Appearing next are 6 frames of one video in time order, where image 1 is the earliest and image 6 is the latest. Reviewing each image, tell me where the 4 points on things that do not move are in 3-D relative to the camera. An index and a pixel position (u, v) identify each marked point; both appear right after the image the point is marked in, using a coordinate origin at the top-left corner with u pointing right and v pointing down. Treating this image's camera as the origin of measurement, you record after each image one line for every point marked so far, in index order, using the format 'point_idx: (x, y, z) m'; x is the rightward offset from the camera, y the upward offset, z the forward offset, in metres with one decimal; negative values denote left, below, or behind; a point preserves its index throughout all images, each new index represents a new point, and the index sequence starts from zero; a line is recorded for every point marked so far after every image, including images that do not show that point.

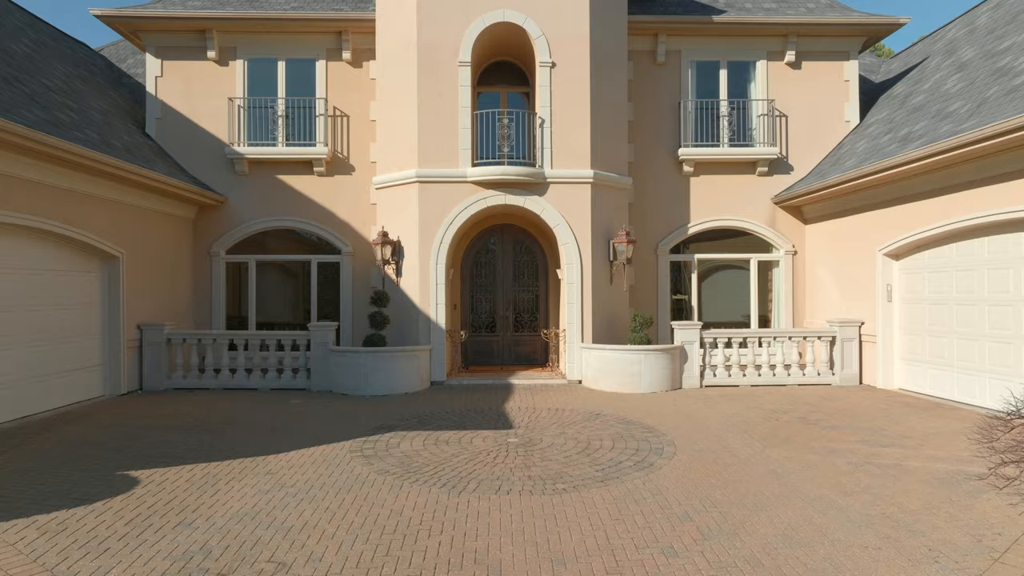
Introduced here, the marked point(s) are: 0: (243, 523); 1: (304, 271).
0: (-1.8, -1.6, +5.1) m
1: (-3.3, +0.3, +11.7) m
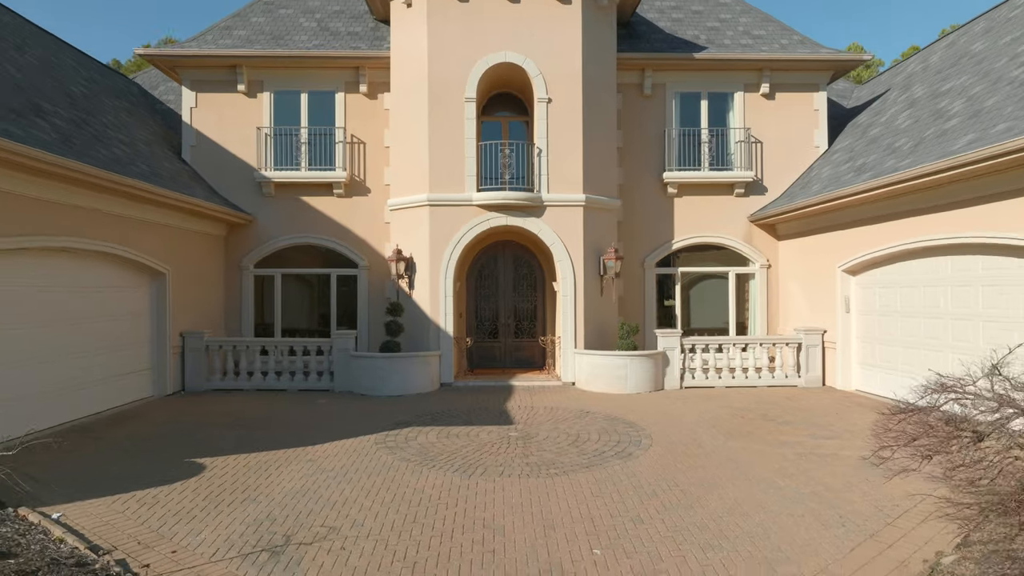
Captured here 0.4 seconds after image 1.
0: (-1.8, -1.8, +6.3) m
1: (-3.3, +0.1, +12.9) m
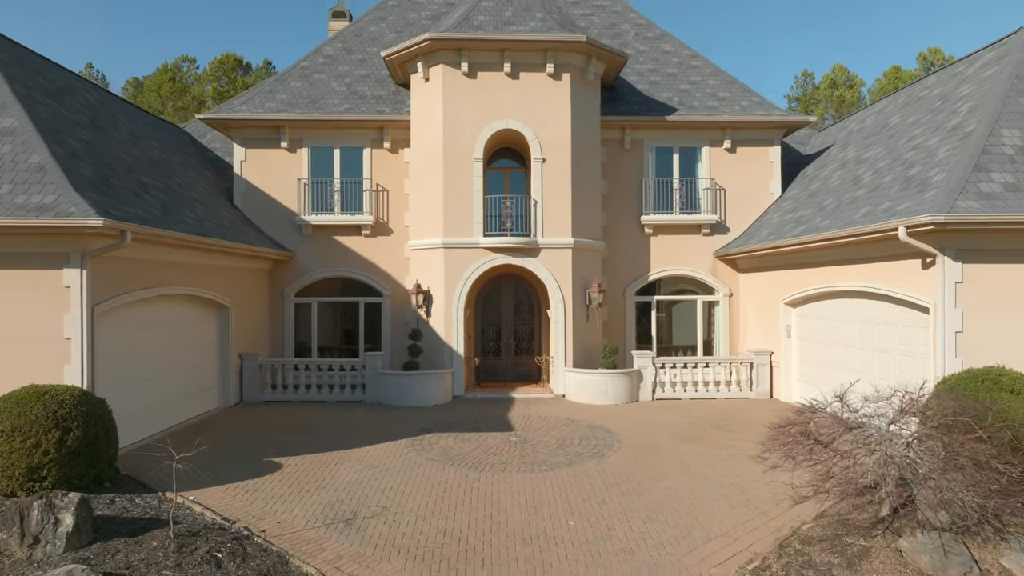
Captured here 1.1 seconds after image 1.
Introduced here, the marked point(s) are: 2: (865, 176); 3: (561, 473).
0: (-1.8, -2.3, +8.6) m
1: (-3.2, -0.4, +15.3) m
2: (+5.5, +1.7, +11.6) m
3: (+0.6, -2.2, +9.1) m
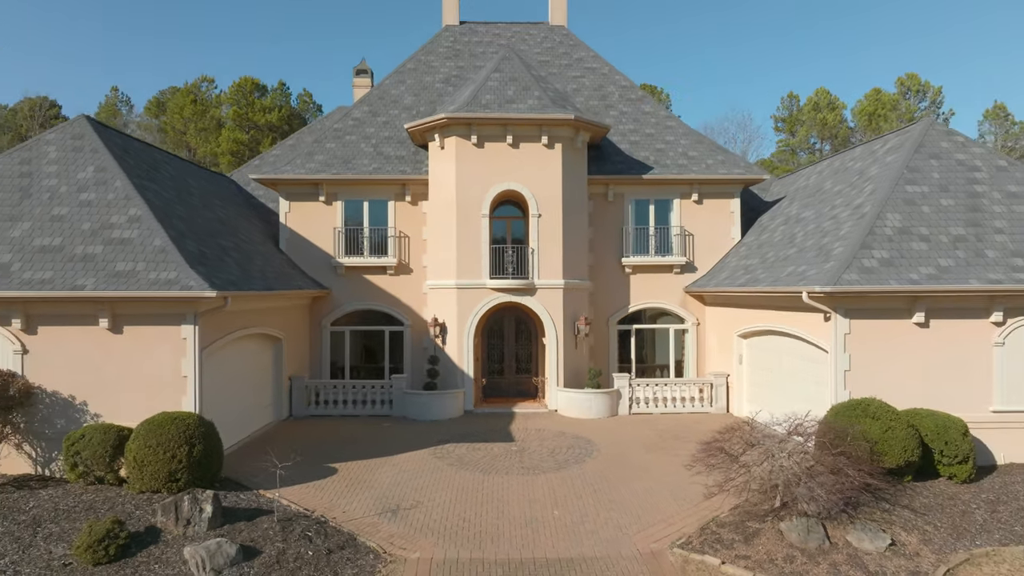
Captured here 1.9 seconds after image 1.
0: (-1.8, -3.0, +11.4) m
1: (-3.2, -1.1, +18.1) m
2: (+5.5, +1.0, +14.4) m
3: (+0.6, -3.0, +11.9) m
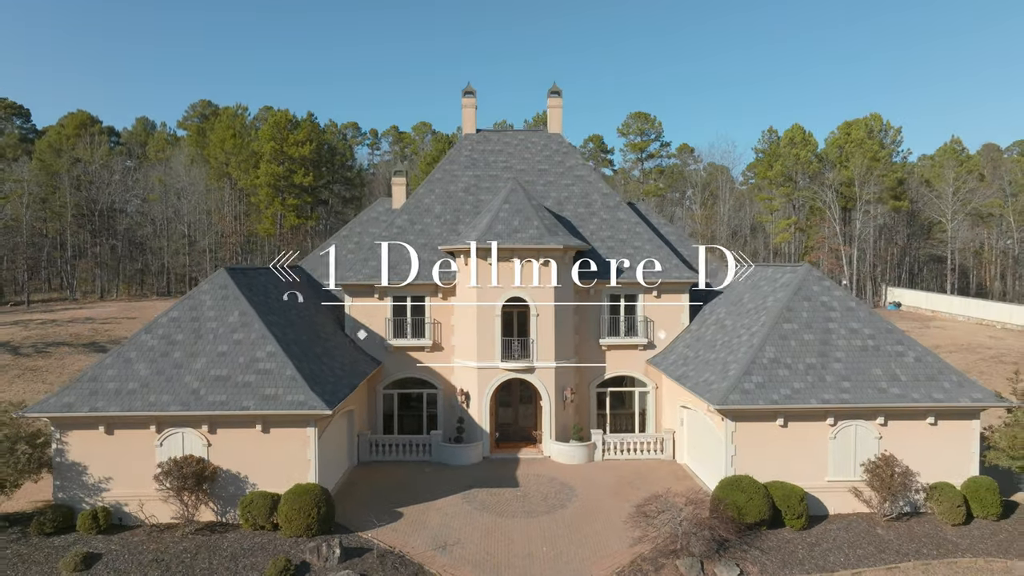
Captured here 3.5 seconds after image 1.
0: (-1.7, -5.6, +17.7) m
1: (-3.0, -3.5, +24.3) m
2: (+5.6, -1.5, +20.5) m
3: (+0.7, -5.6, +18.2) m
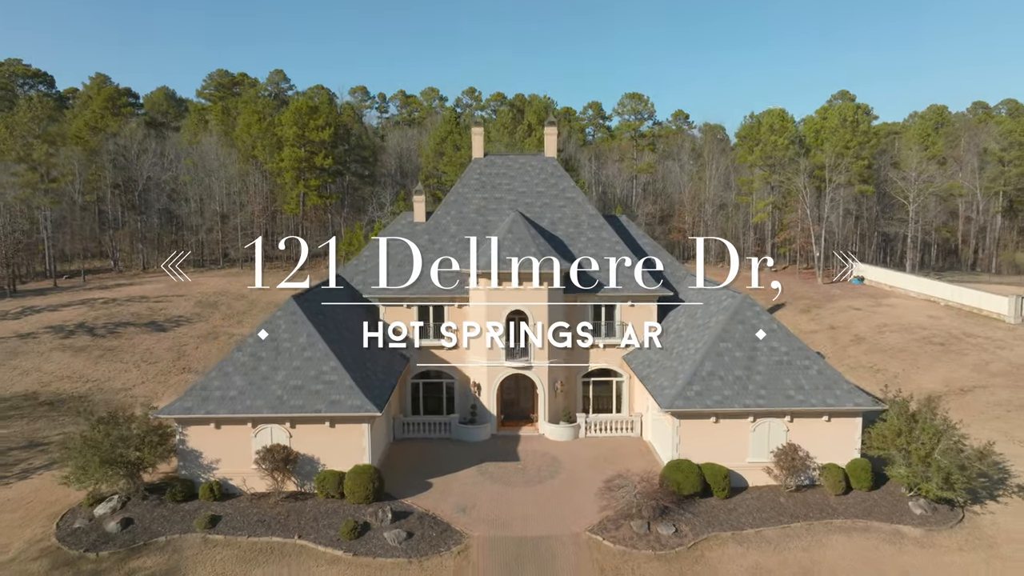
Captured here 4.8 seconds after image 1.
0: (-1.6, -6.6, +24.0) m
1: (-2.9, -3.9, +30.3) m
2: (+5.7, -2.2, +26.3) m
3: (+0.8, -6.5, +24.4) m
